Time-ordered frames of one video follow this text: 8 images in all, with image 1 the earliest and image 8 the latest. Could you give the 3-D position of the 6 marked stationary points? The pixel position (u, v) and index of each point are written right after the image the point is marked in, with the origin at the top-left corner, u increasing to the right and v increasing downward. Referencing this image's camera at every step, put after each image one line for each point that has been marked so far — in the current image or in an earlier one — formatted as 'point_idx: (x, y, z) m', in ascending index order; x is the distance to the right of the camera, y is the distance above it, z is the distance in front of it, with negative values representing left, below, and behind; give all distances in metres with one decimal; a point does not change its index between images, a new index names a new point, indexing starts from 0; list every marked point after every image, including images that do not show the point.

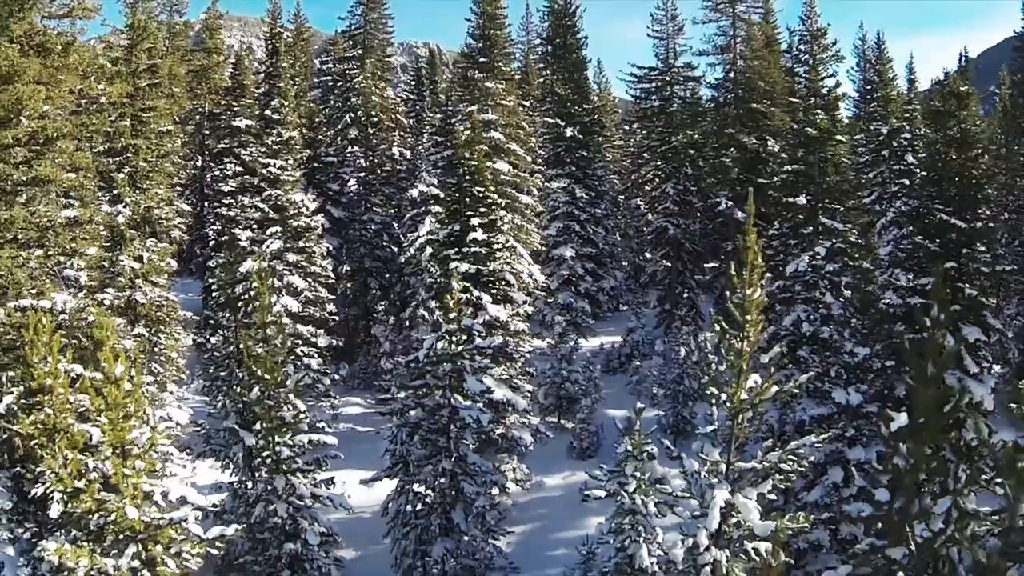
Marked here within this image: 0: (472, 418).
0: (-0.9, -3.1, +17.8) m
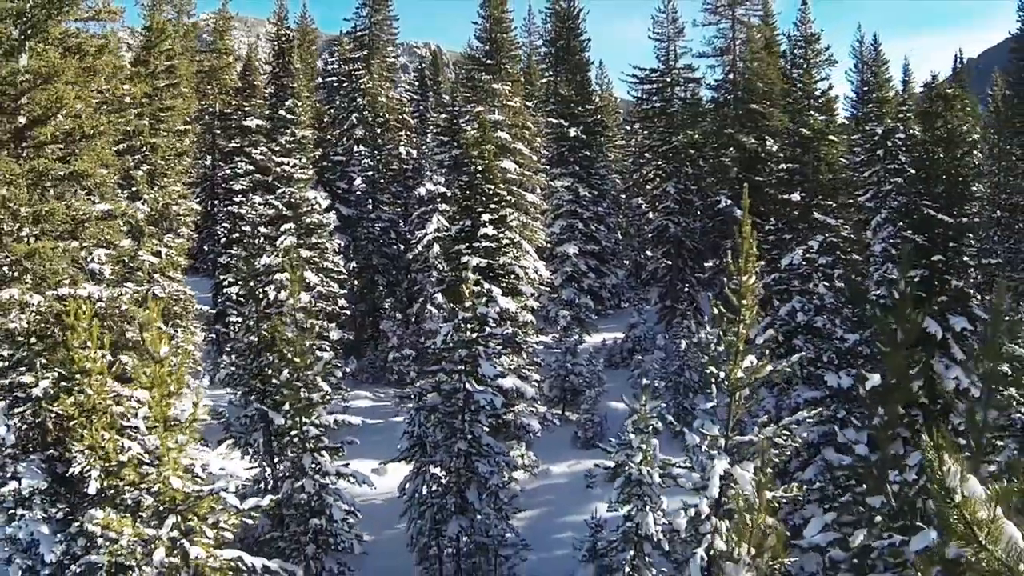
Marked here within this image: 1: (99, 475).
0: (-0.6, -2.9, +18.7) m
1: (-9.0, -4.1, +15.1) m
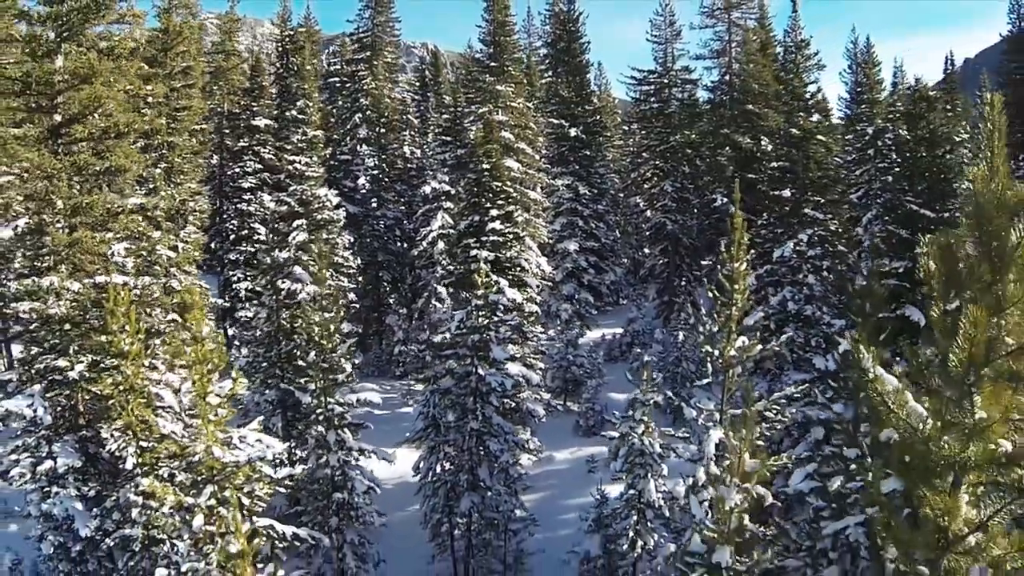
0: (-0.4, -2.6, +19.8) m
1: (-8.7, -3.8, +16.2) m
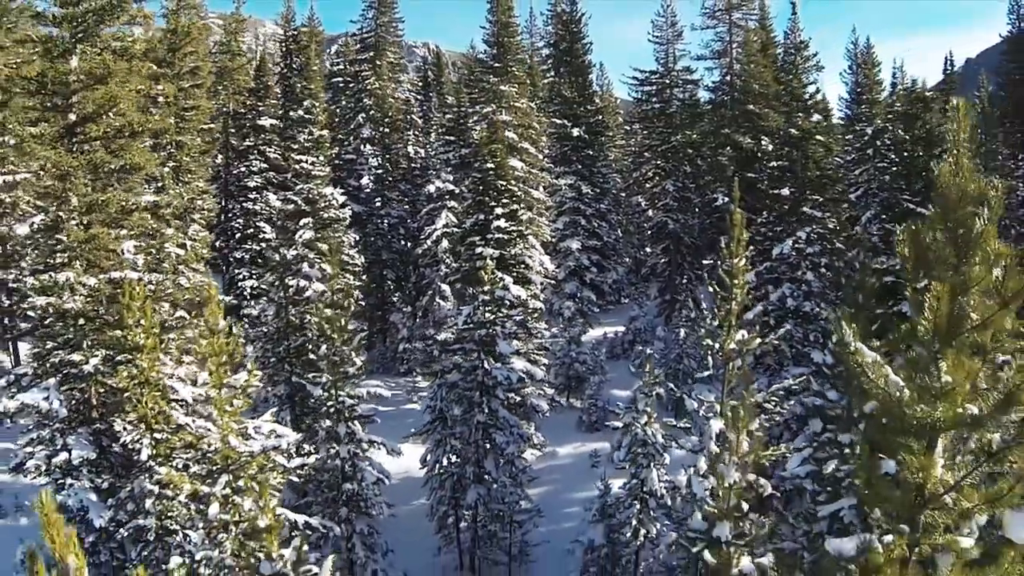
0: (-0.2, -2.5, +20.2) m
1: (-8.6, -3.7, +16.6) m
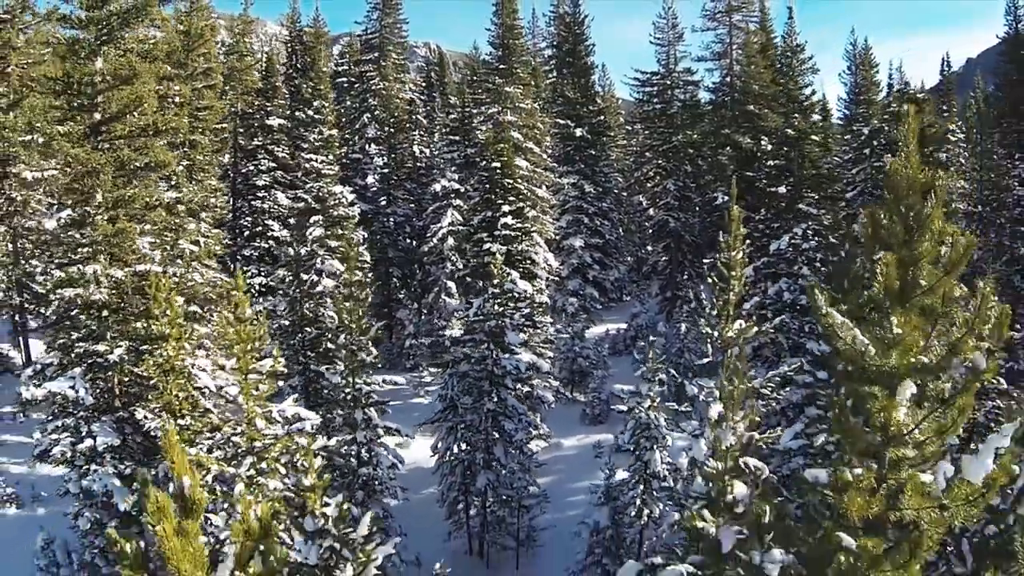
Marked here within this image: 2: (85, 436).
0: (0.0, -2.4, +21.0) m
1: (-8.3, -3.5, +17.4) m
2: (-12.1, -4.2, +19.8) m
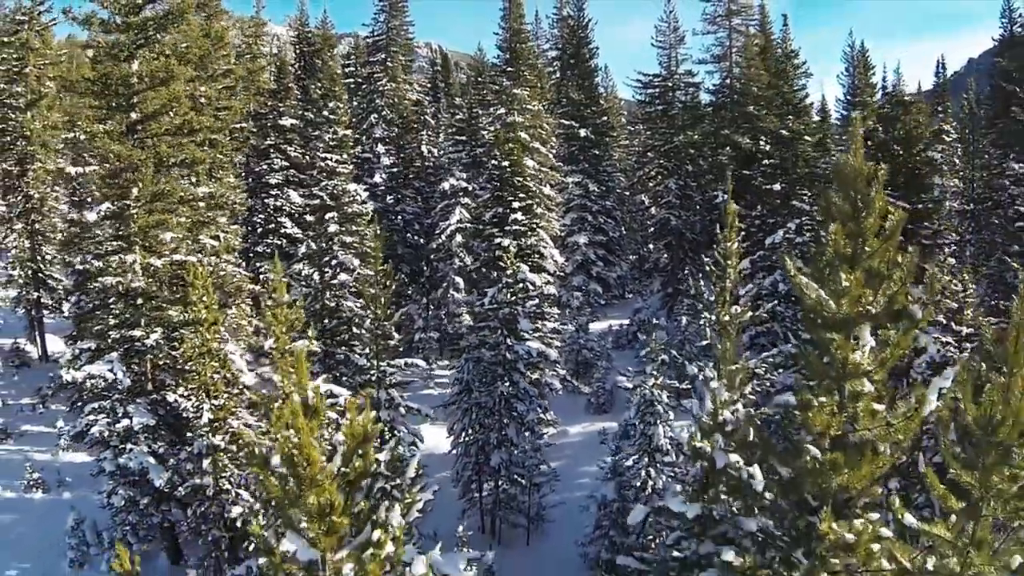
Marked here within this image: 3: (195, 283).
0: (+0.4, -2.1, +22.3) m
1: (-8.0, -3.2, +18.7) m
2: (-11.8, -3.9, +21.1) m
3: (-9.1, +0.1, +19.7) m
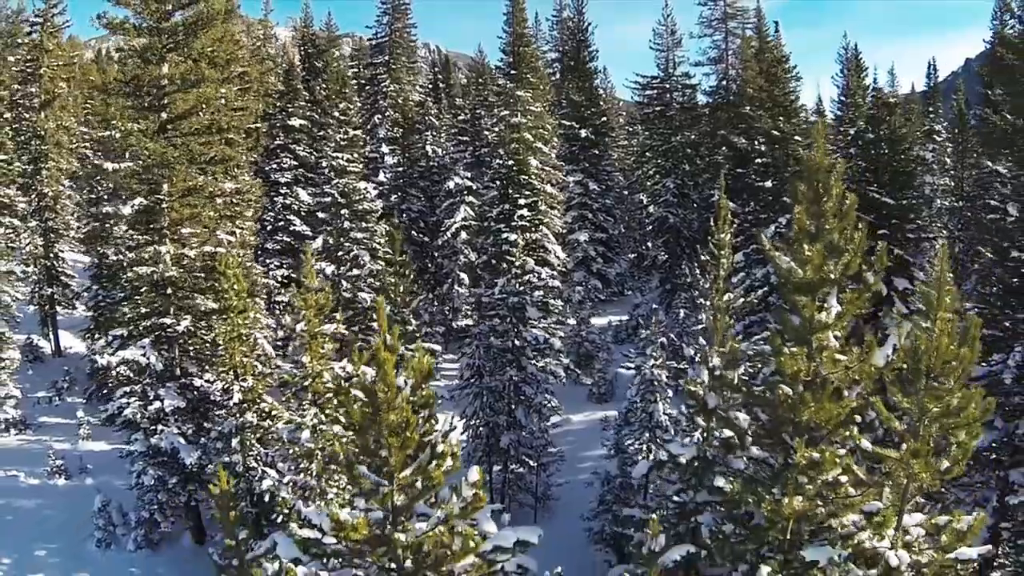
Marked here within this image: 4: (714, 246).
0: (+0.6, -1.8, +23.7) m
1: (-7.7, -2.9, +20.0) m
2: (-11.5, -3.6, +22.4) m
3: (-8.8, +0.4, +21.0) m
4: (+5.4, +1.0, +18.0) m
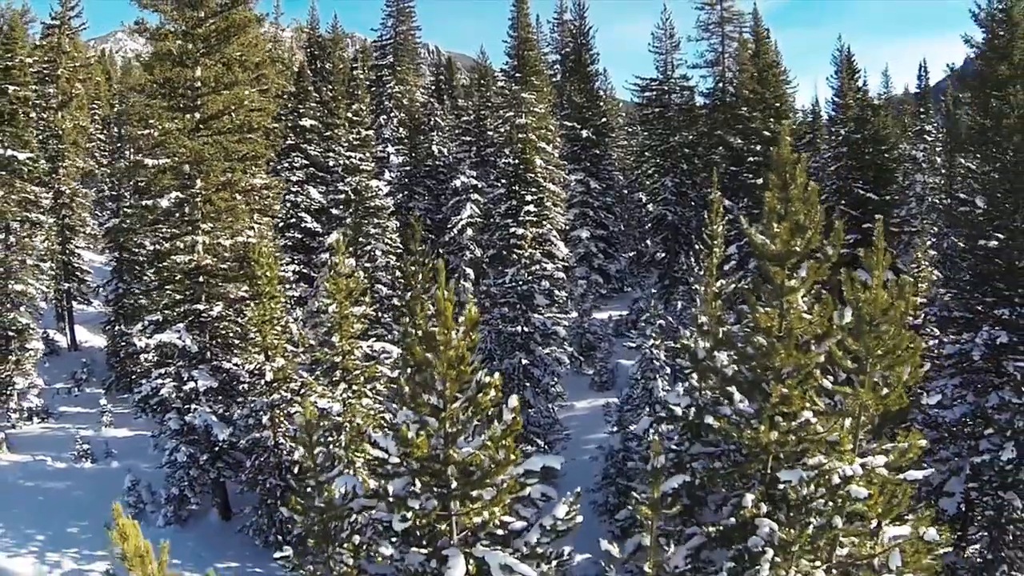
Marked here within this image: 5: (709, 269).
0: (+0.9, -1.4, +25.4) m
1: (-7.4, -2.6, +21.7) m
2: (-11.2, -3.2, +24.0) m
3: (-8.4, +0.7, +22.6) m
4: (+5.7, +1.3, +19.7) m
5: (+5.7, +0.4, +19.5) m
